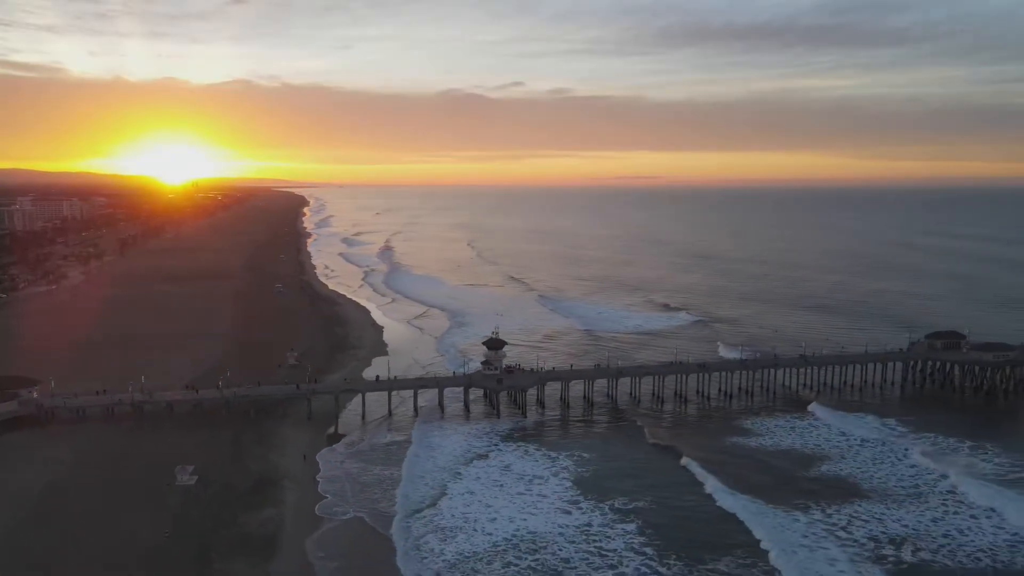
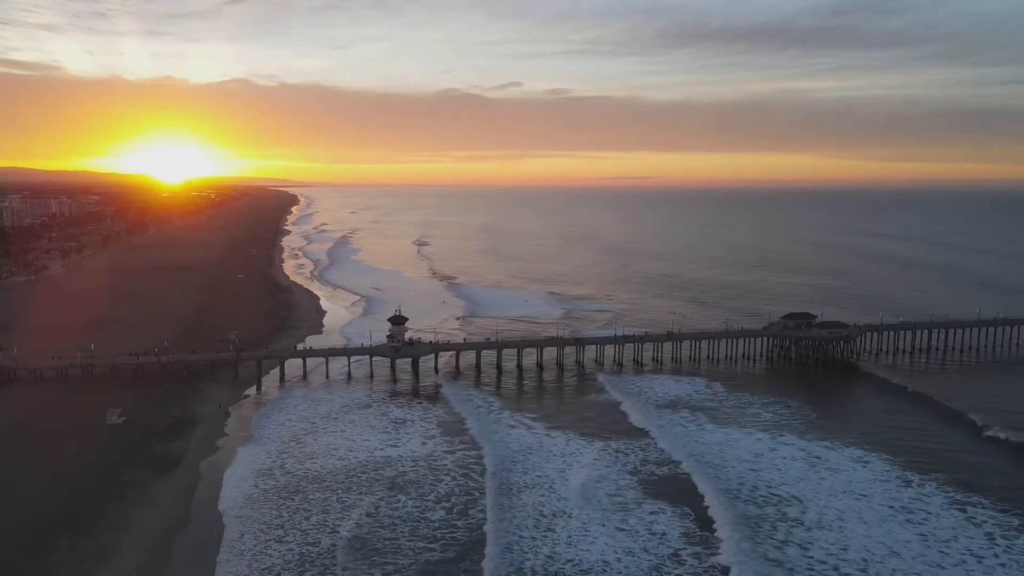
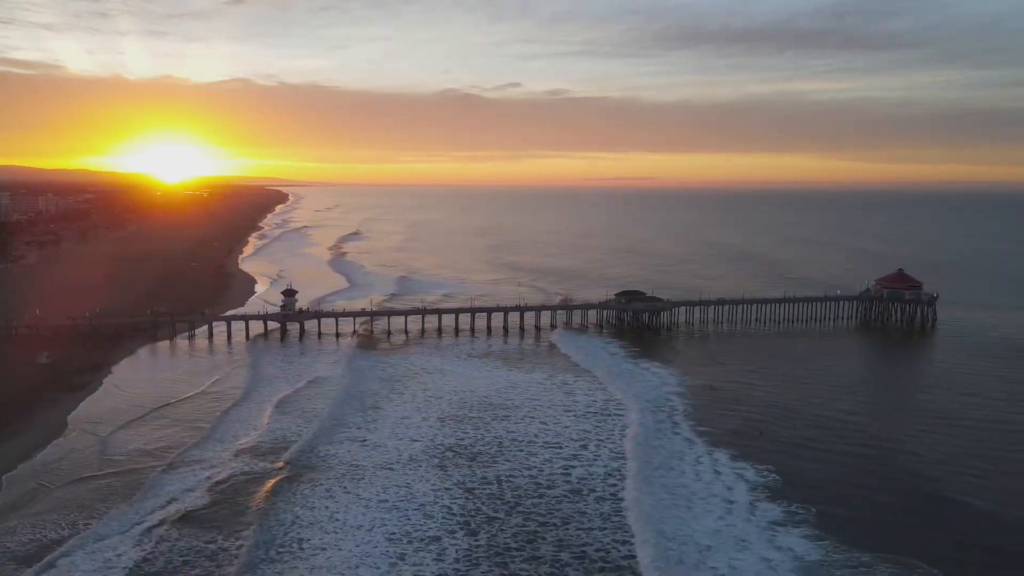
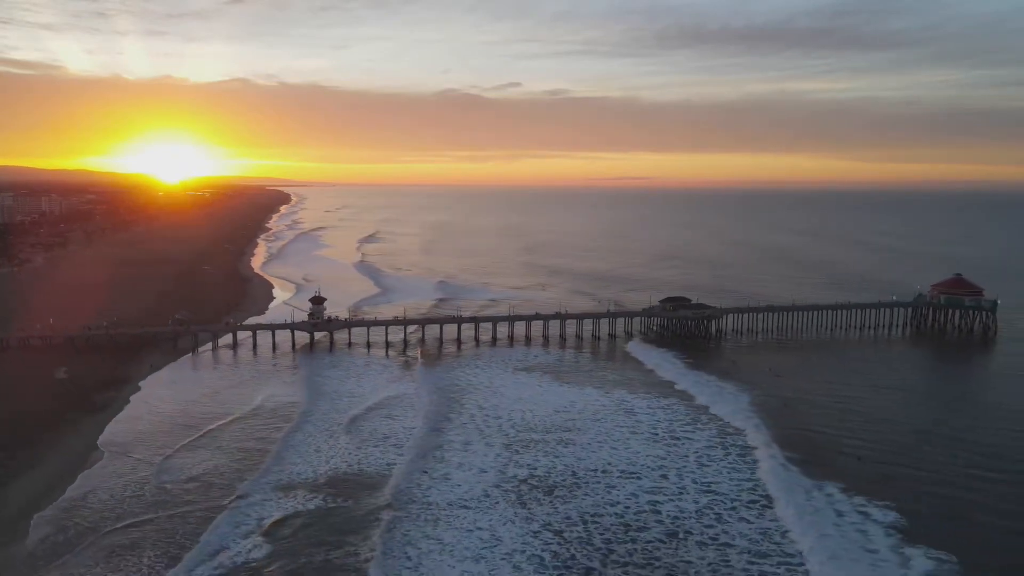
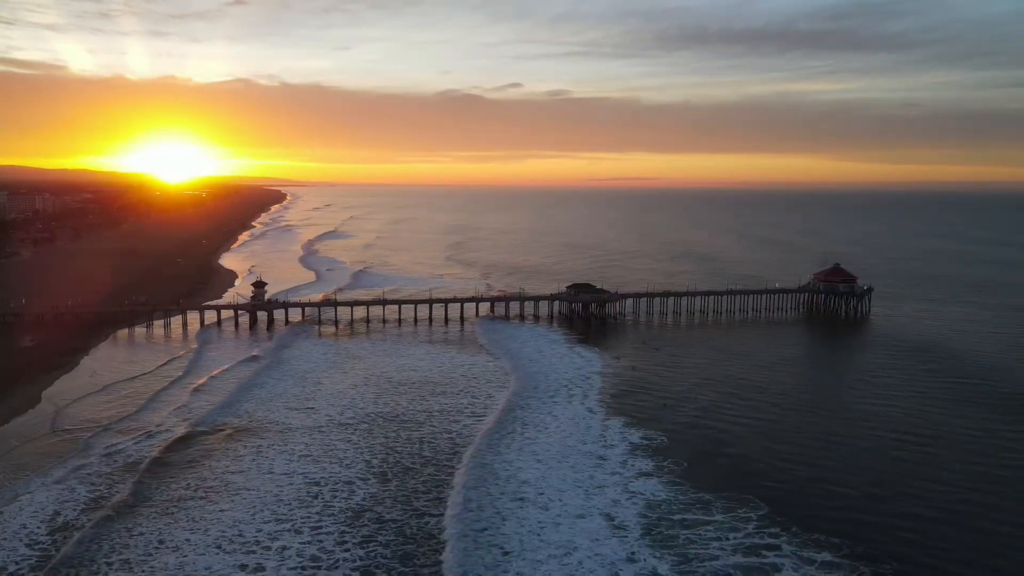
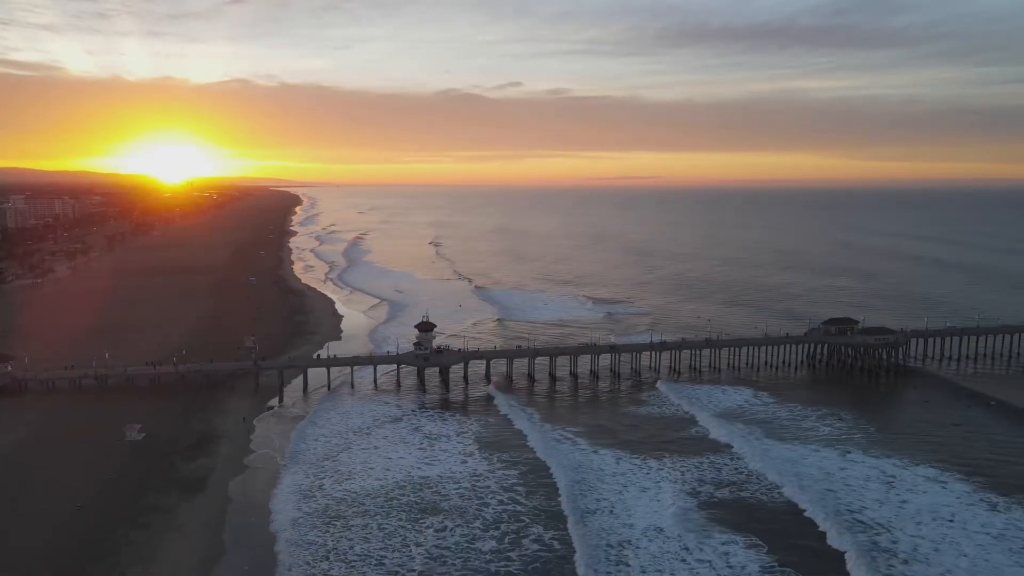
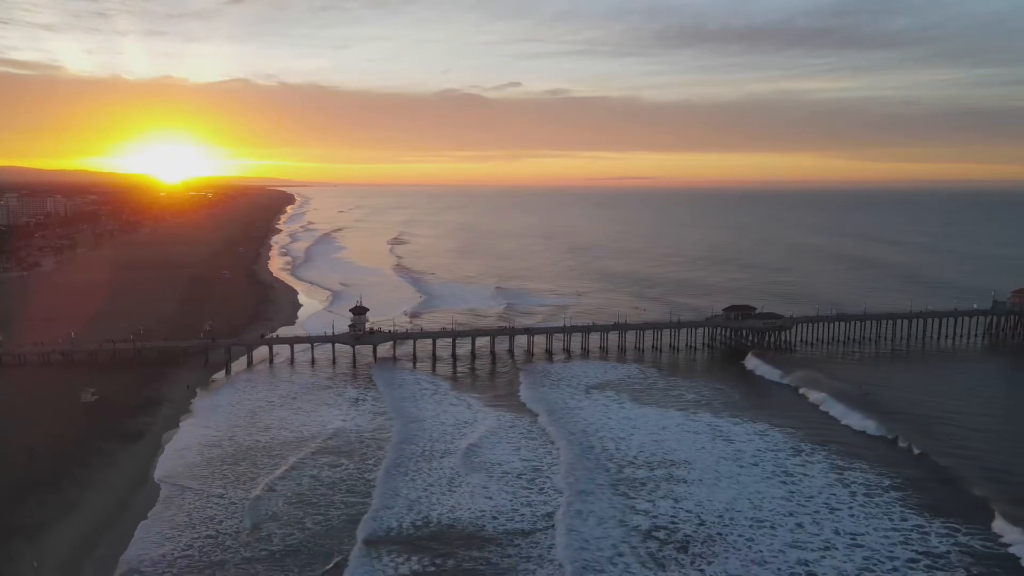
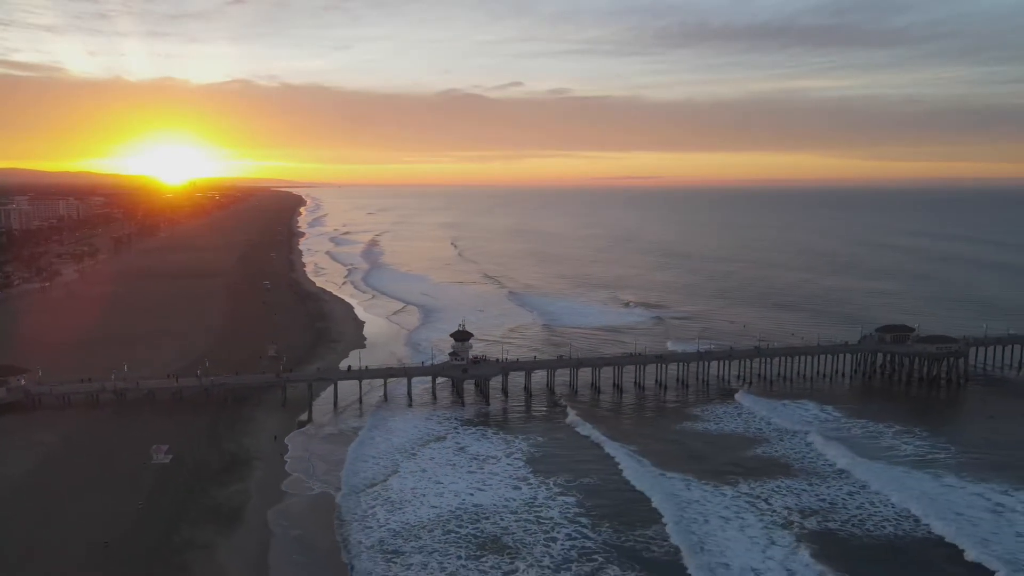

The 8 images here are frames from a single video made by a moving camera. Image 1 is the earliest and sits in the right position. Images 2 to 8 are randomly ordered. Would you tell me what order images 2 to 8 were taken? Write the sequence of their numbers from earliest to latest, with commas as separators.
8, 6, 2, 7, 4, 3, 5
